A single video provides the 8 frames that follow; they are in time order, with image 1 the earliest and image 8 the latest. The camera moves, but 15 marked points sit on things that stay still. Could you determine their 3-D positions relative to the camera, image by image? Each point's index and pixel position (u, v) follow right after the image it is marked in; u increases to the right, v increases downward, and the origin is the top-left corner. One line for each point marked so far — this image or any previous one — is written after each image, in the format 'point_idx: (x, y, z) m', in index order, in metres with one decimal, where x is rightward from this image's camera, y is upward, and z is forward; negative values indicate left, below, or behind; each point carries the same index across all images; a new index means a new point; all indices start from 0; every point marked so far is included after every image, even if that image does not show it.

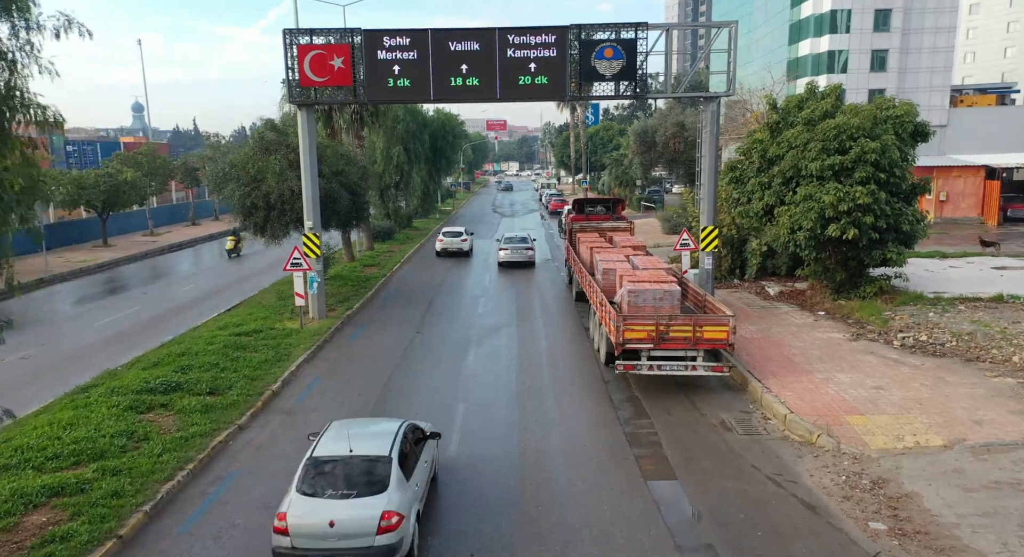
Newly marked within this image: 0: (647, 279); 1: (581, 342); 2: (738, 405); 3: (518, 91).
0: (+2.5, 0.0, +14.0) m
1: (+1.5, -1.4, +16.4) m
2: (+3.6, -2.0, +11.8) m
3: (+0.1, +4.3, +16.7) m
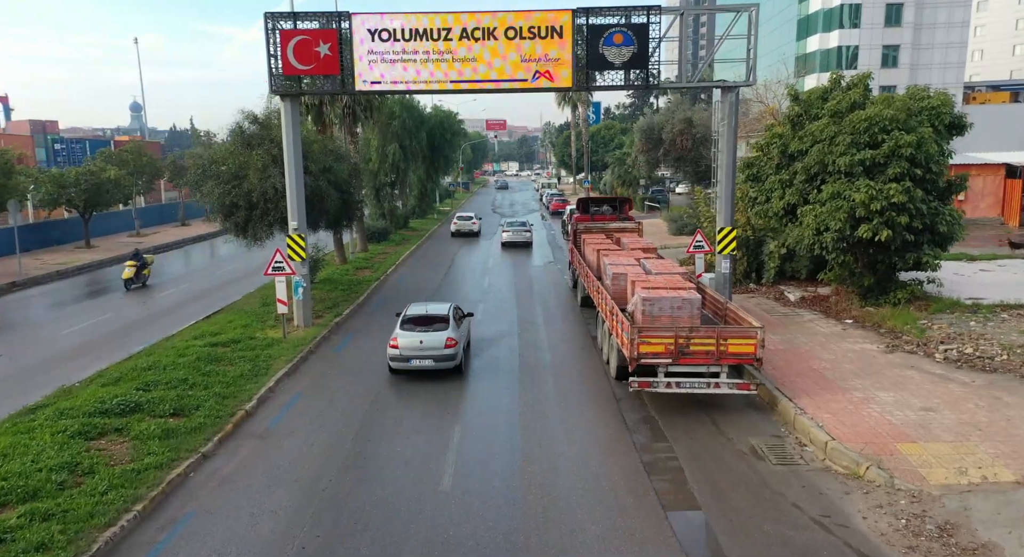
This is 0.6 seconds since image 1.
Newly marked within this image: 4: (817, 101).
0: (+2.6, -0.1, +12.7) m
1: (+1.5, -1.5, +15.1) m
2: (+3.6, -2.1, +10.5) m
3: (+0.2, +4.2, +15.4) m
4: (+6.8, +3.9, +16.5) m
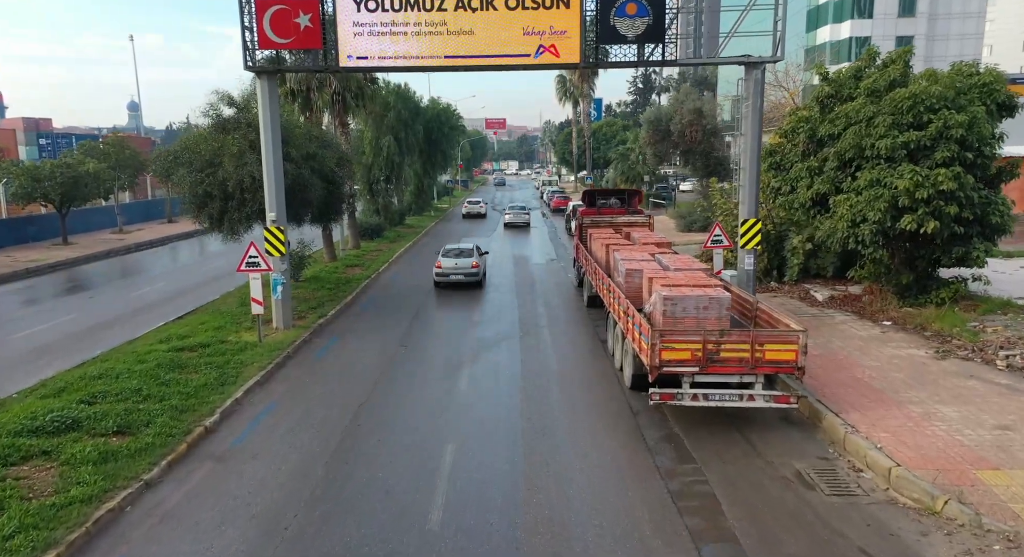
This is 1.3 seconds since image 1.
0: (+2.6, -0.1, +11.2) m
1: (+1.6, -1.5, +13.6) m
2: (+3.6, -2.0, +9.0) m
3: (+0.2, +4.2, +13.9) m
4: (+6.8, +4.0, +15.0) m
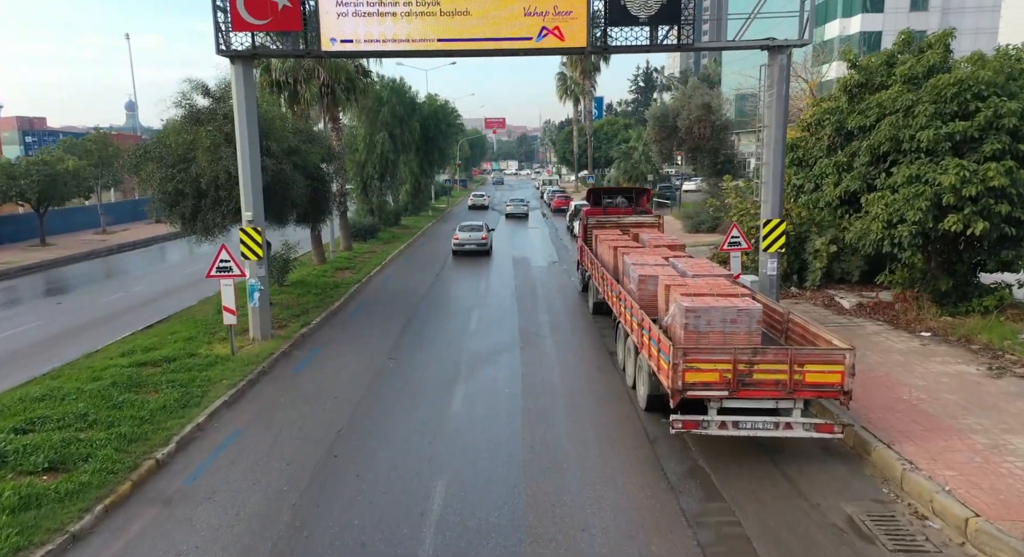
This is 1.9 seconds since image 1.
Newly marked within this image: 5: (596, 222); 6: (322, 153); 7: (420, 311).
0: (+2.6, -0.2, +9.9) m
1: (+1.5, -1.6, +12.3) m
2: (+3.6, -2.1, +7.7) m
3: (+0.2, +4.1, +12.6) m
4: (+6.8, +3.9, +13.7) m
5: (+2.1, +1.4, +18.4) m
6: (-4.4, +2.9, +17.4) m
7: (-2.1, -0.8, +17.4) m
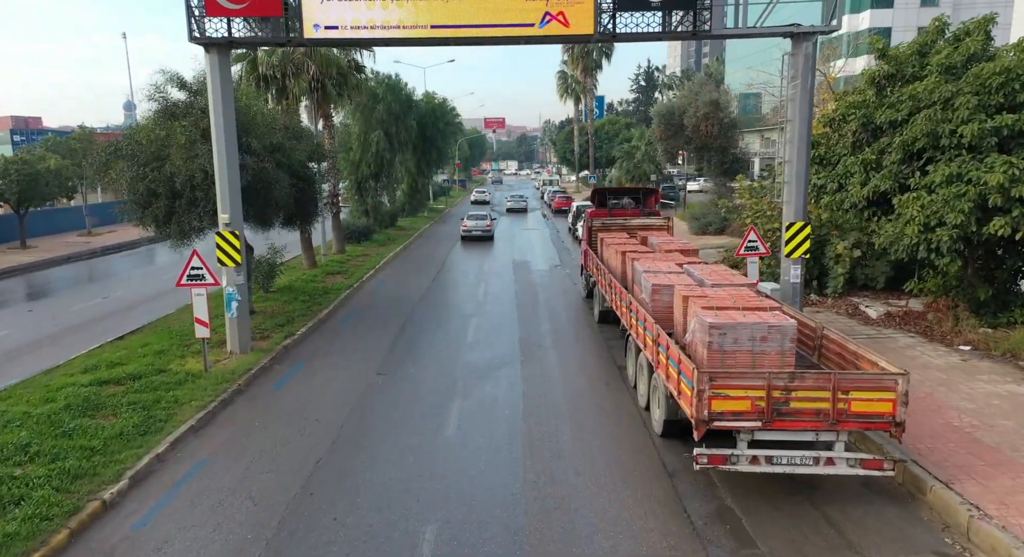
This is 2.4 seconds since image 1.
0: (+2.6, -0.3, +8.8) m
1: (+1.5, -1.7, +11.2) m
2: (+3.6, -2.3, +6.6) m
3: (+0.2, +4.0, +11.5) m
4: (+6.8, +3.7, +12.6) m
5: (+2.1, +1.3, +17.3) m
6: (-4.4, +2.8, +16.3) m
7: (-2.1, -0.9, +16.3) m
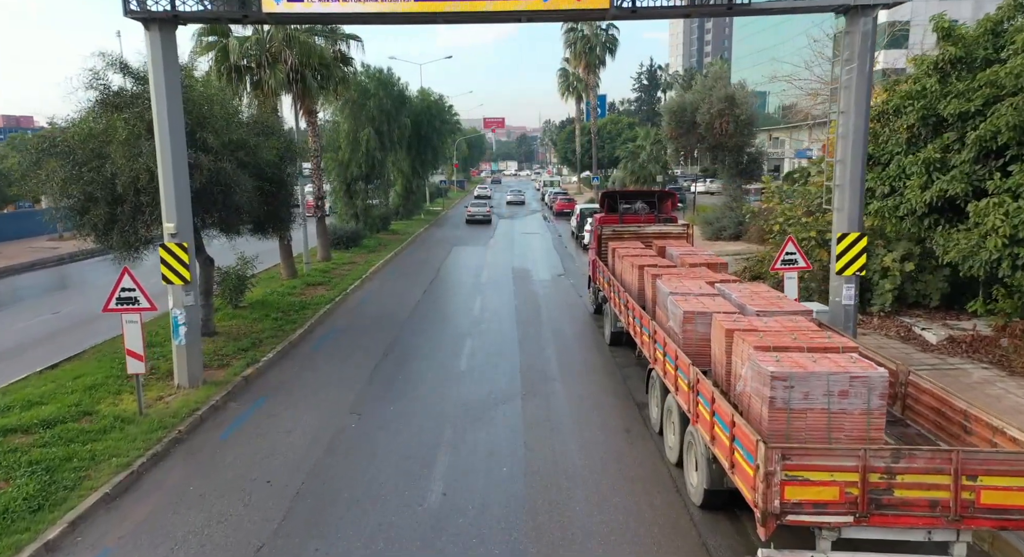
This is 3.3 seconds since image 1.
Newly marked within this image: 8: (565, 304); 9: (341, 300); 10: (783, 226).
0: (+2.6, -0.6, +6.9) m
1: (+1.5, -2.0, +9.3) m
2: (+3.6, -2.6, +4.7) m
3: (+0.2, +3.7, +9.6) m
4: (+6.8, +3.5, +10.7) m
5: (+2.1, +1.0, +15.4) m
6: (-4.4, +2.5, +14.4) m
7: (-2.2, -1.2, +14.4) m
8: (+1.3, -0.6, +18.0) m
9: (-4.1, -0.5, +18.0) m
10: (+5.5, +1.1, +15.0) m
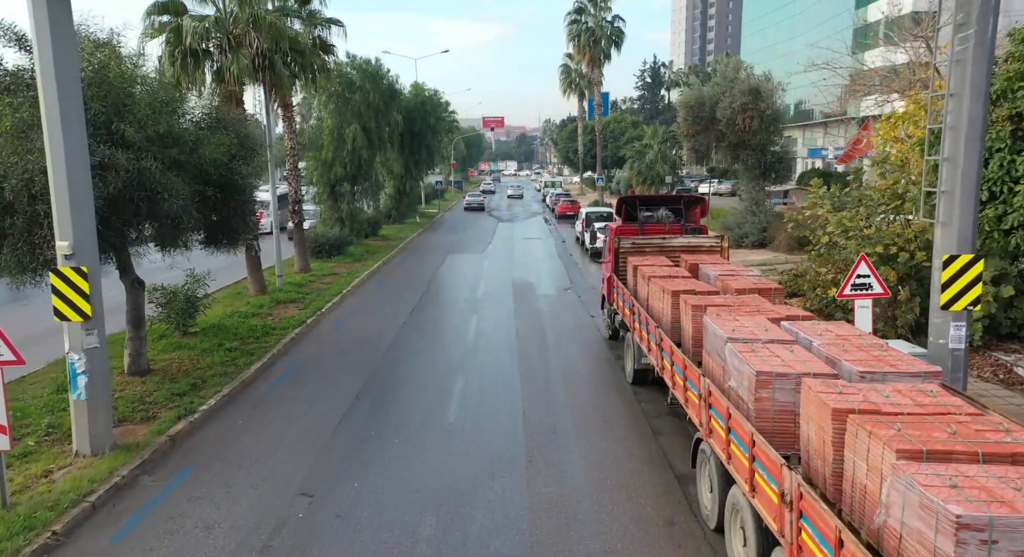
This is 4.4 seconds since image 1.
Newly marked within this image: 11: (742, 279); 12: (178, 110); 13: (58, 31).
0: (+2.6, -0.9, +4.4) m
1: (+1.6, -2.4, +6.8) m
2: (+3.6, -2.9, +2.2) m
3: (+0.2, +3.3, +7.1) m
4: (+6.8, +3.1, +8.2) m
5: (+2.1, +0.6, +12.9) m
6: (-4.4, +2.1, +11.9) m
7: (-2.1, -1.6, +11.9) m
8: (+1.3, -1.0, +15.5) m
9: (-4.1, -0.9, +15.5) m
10: (+5.5, +0.7, +12.6) m
11: (+3.2, 0.0, +10.3) m
12: (-4.7, +2.4, +10.6) m
13: (-4.6, +2.5, +7.7) m
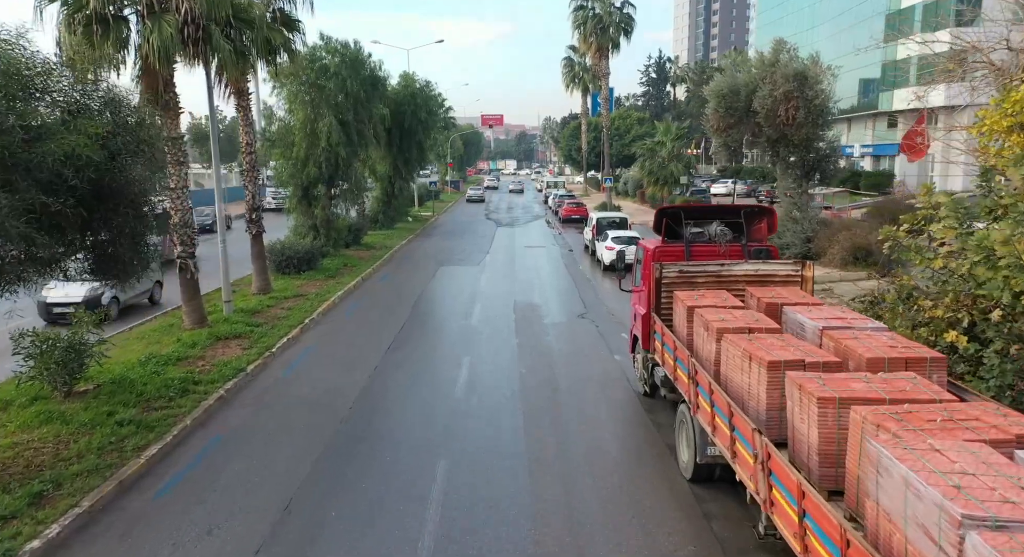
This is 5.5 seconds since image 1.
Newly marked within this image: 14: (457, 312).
0: (+2.6, -1.5, +0.9) m
1: (+1.6, -2.9, +3.3) m
2: (+3.7, -3.5, -1.3) m
3: (+0.2, +2.8, +3.6) m
4: (+6.8, +2.6, +4.7) m
5: (+2.1, +0.1, +9.4) m
6: (-4.4, +1.6, +8.3) m
7: (-2.1, -2.1, +8.4) m
8: (+1.3, -1.5, +12.0) m
9: (-4.1, -1.4, +11.9) m
10: (+5.5, +0.2, +9.0) m
11: (+3.2, -0.5, +6.7) m
12: (-4.7, +1.8, +7.0) m
13: (-4.6, +2.0, +4.1) m
14: (-1.2, -0.8, +16.7) m
